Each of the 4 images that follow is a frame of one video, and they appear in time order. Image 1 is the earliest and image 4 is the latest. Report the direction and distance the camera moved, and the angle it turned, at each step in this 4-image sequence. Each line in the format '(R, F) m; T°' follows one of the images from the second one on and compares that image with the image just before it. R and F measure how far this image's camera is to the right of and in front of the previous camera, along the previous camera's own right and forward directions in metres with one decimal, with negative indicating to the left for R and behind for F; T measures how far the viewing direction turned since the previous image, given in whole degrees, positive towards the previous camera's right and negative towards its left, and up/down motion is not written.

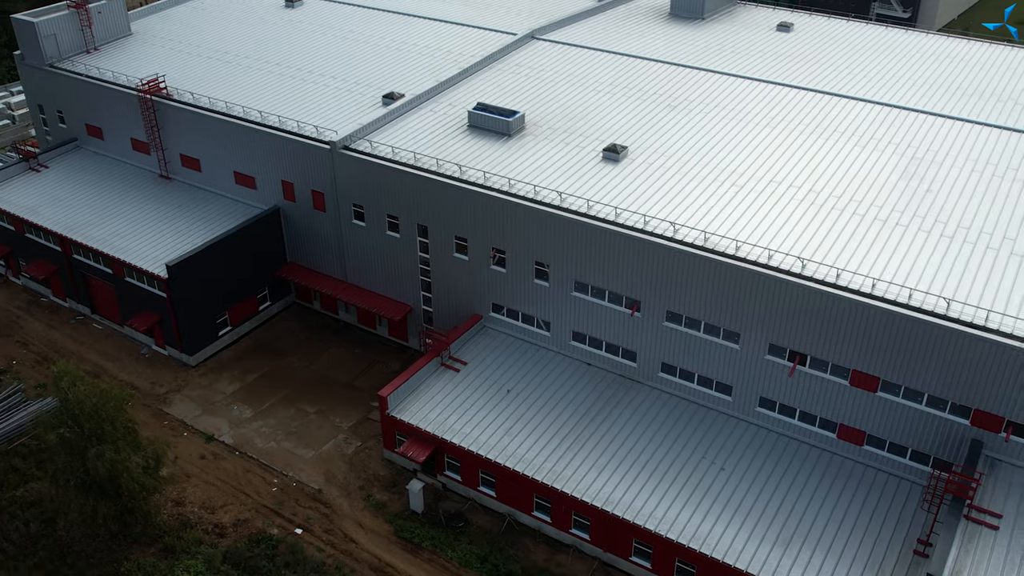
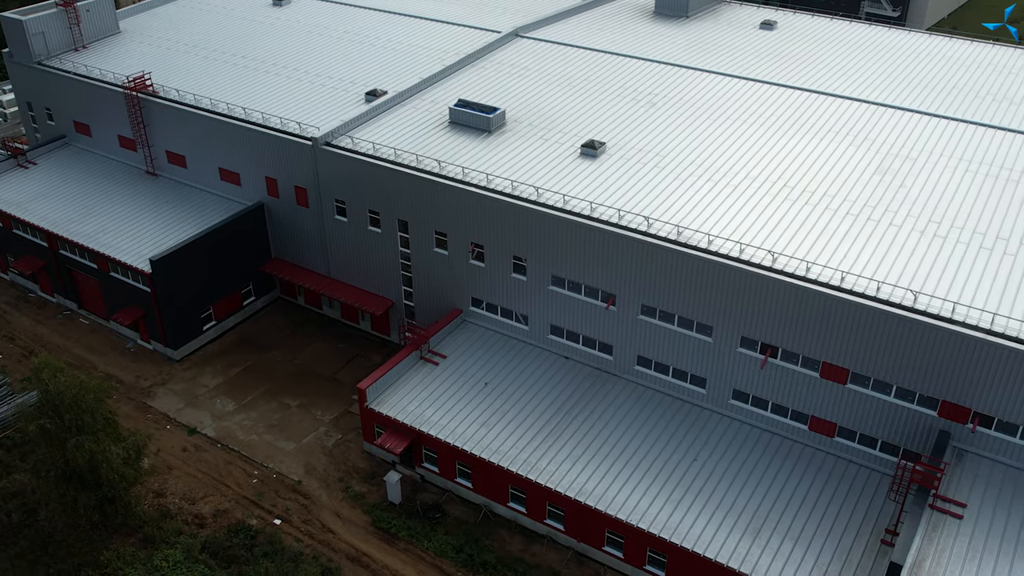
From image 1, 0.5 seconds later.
(+1.7, -0.7) m; 0°
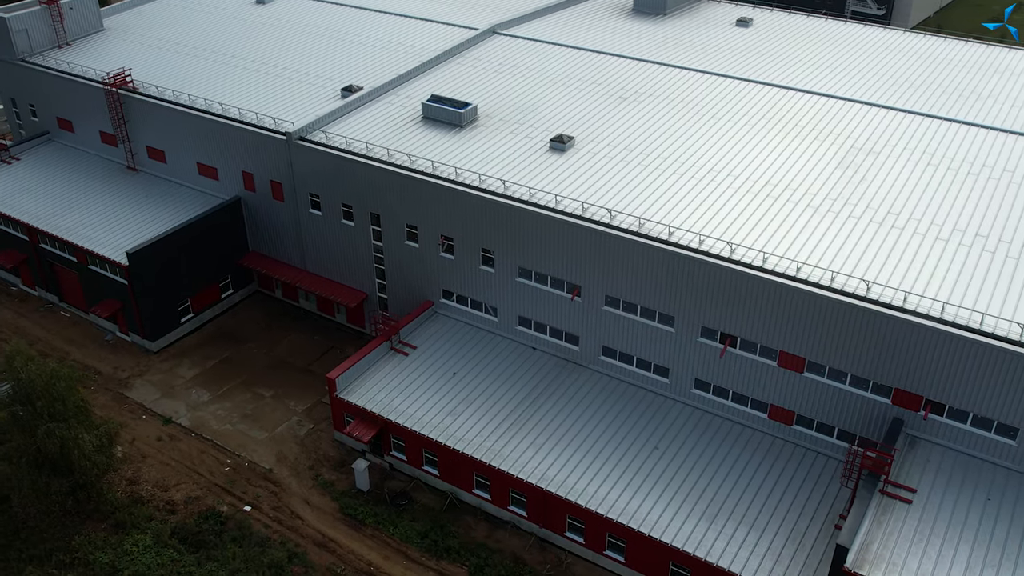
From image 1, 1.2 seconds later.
(+2.5, -1.1) m; 0°
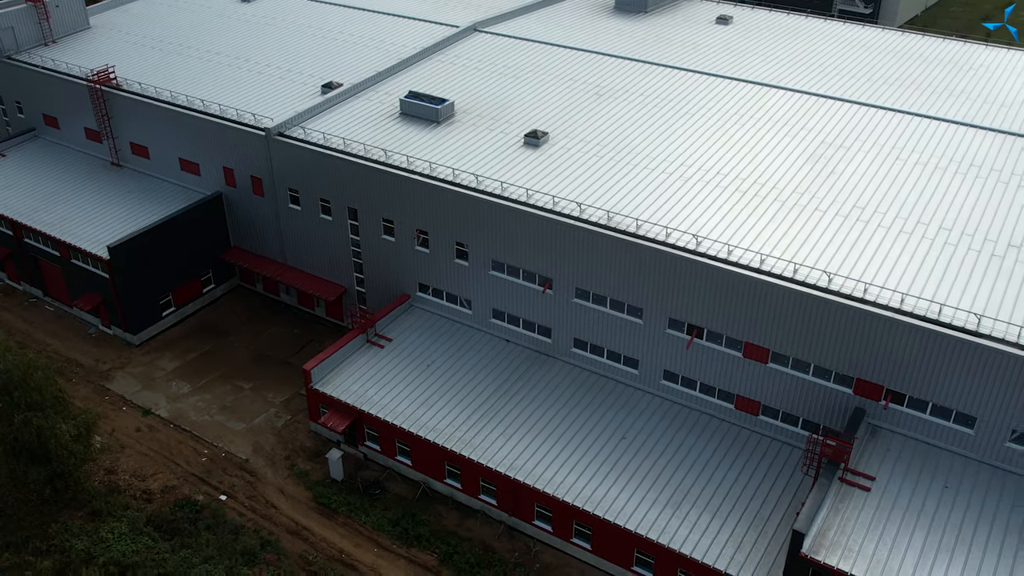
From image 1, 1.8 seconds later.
(+2.1, -0.9) m; 0°
